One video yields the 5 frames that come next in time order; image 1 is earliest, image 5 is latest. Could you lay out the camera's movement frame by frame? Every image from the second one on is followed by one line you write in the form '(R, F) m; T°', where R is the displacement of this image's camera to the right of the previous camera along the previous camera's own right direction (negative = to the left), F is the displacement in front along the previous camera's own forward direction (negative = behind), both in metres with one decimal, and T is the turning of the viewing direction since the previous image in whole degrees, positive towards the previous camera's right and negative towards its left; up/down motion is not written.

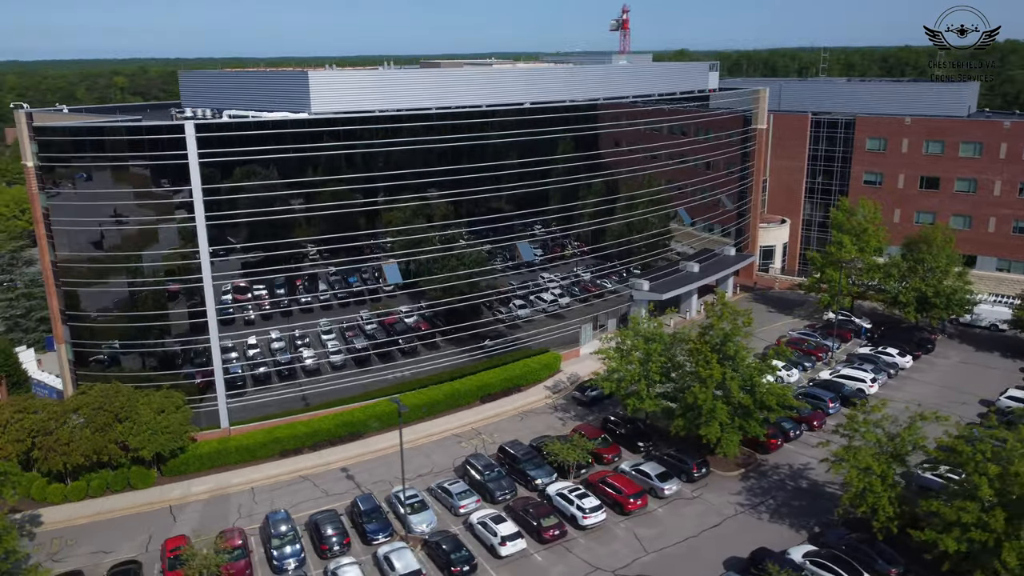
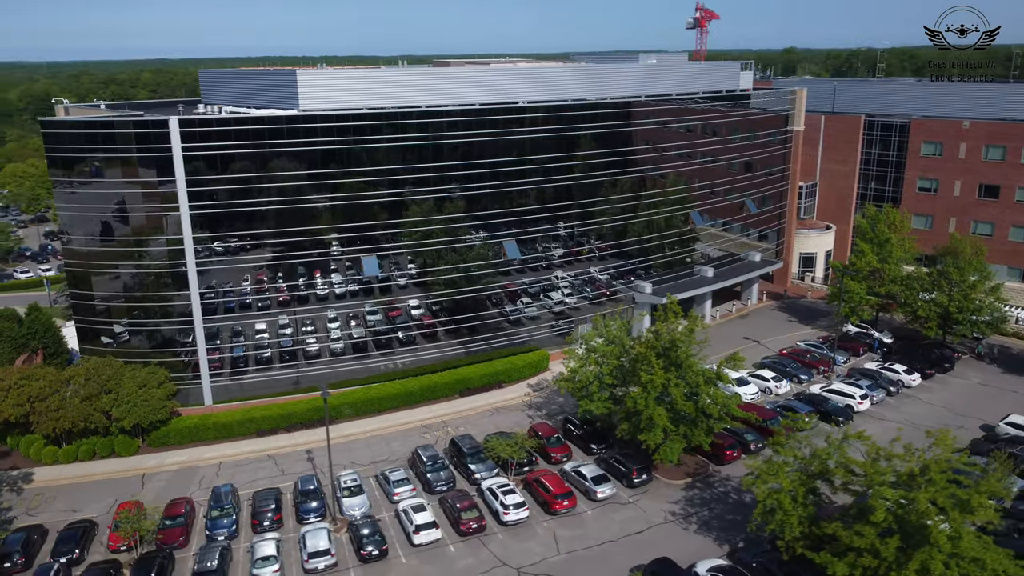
(+6.1, +0.1) m; -8°
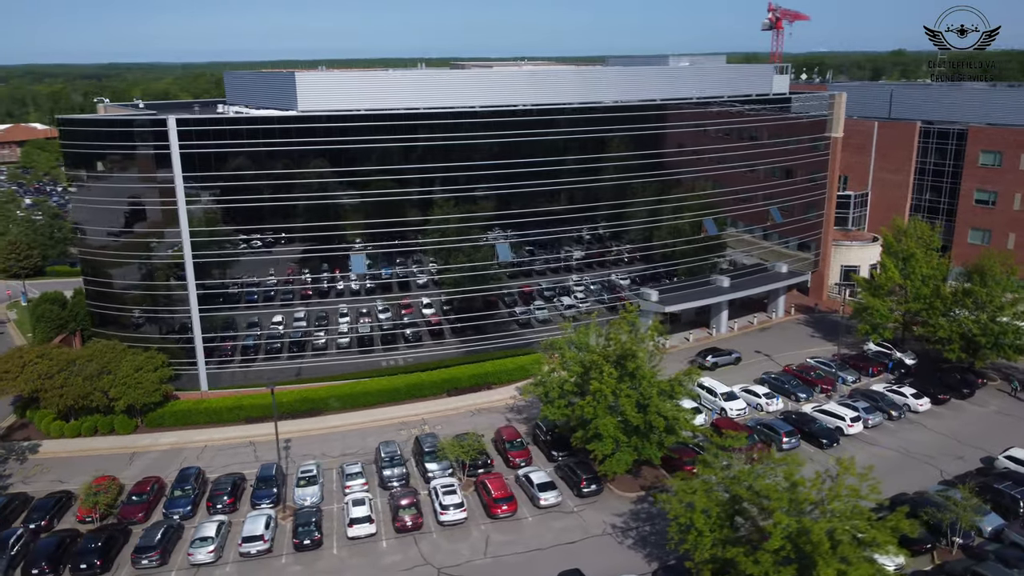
(+5.3, +0.3) m; -7°
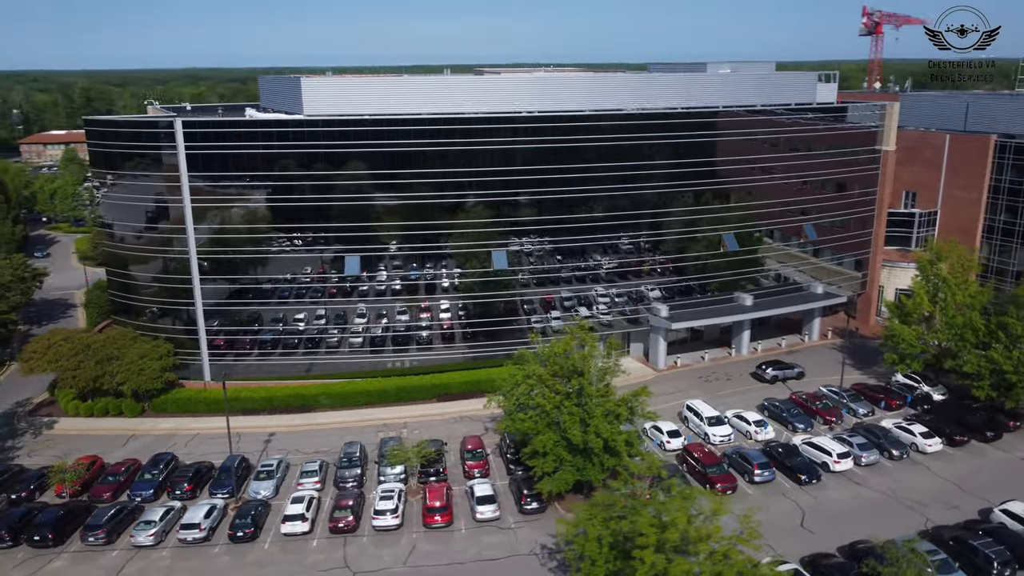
(+5.9, +0.8) m; -8°
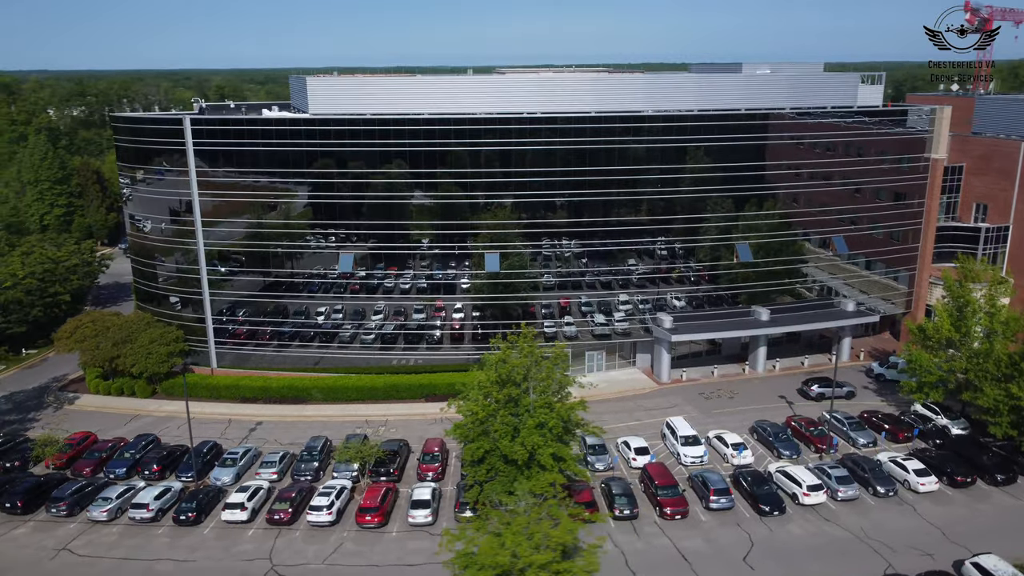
(+6.0, +0.9) m; -8°
